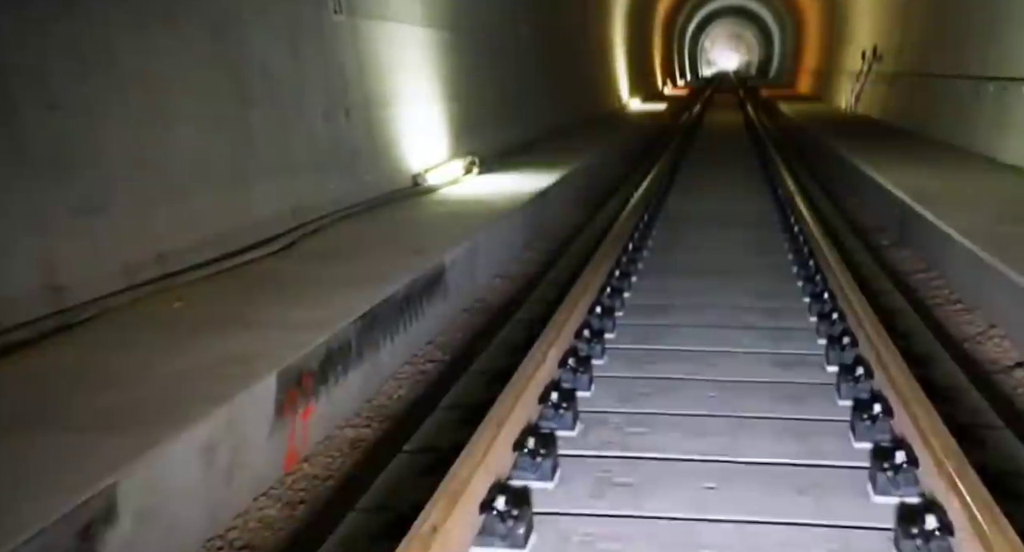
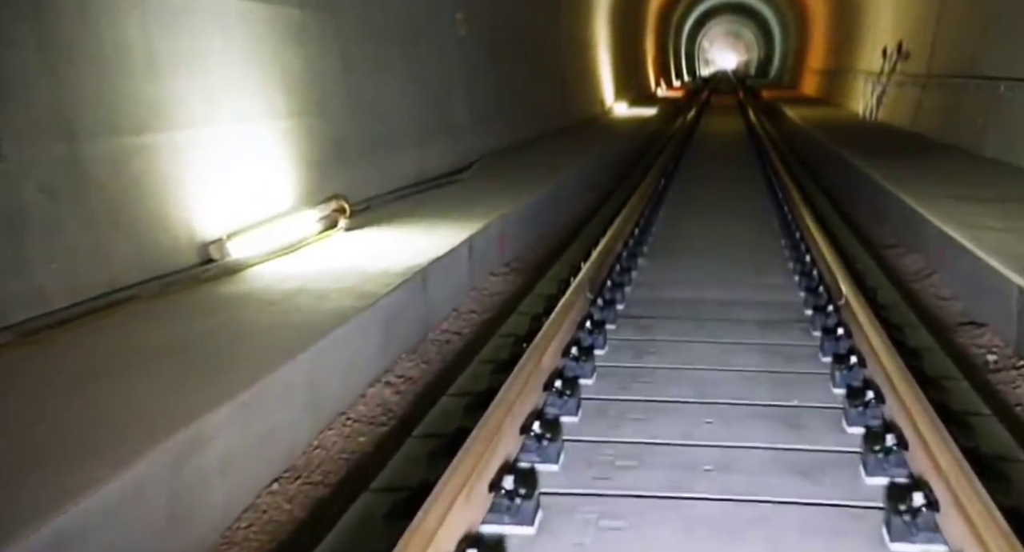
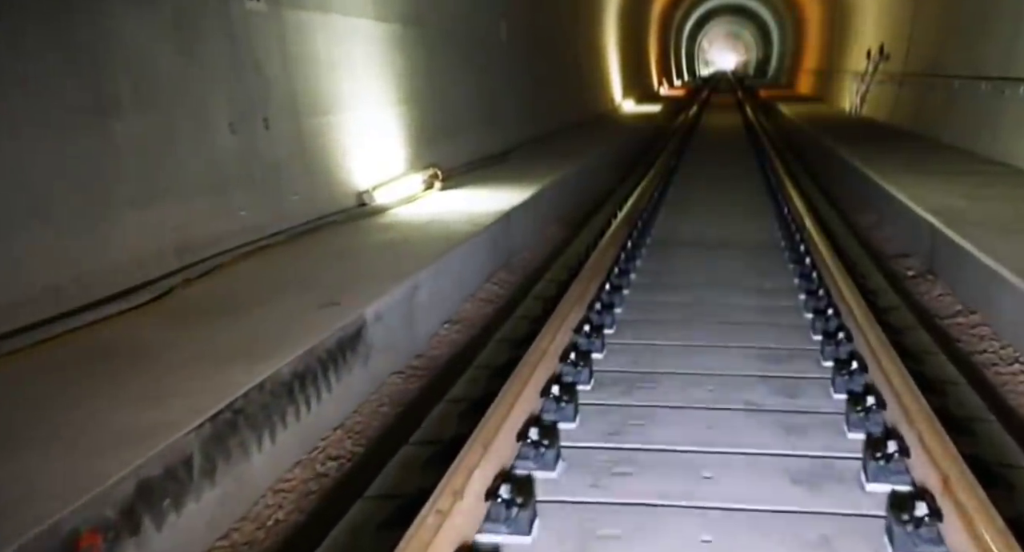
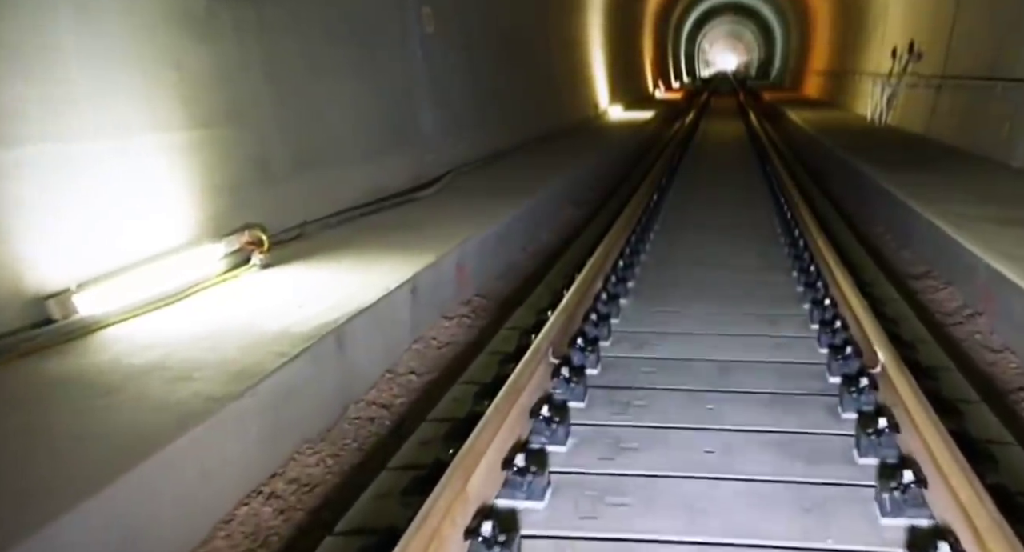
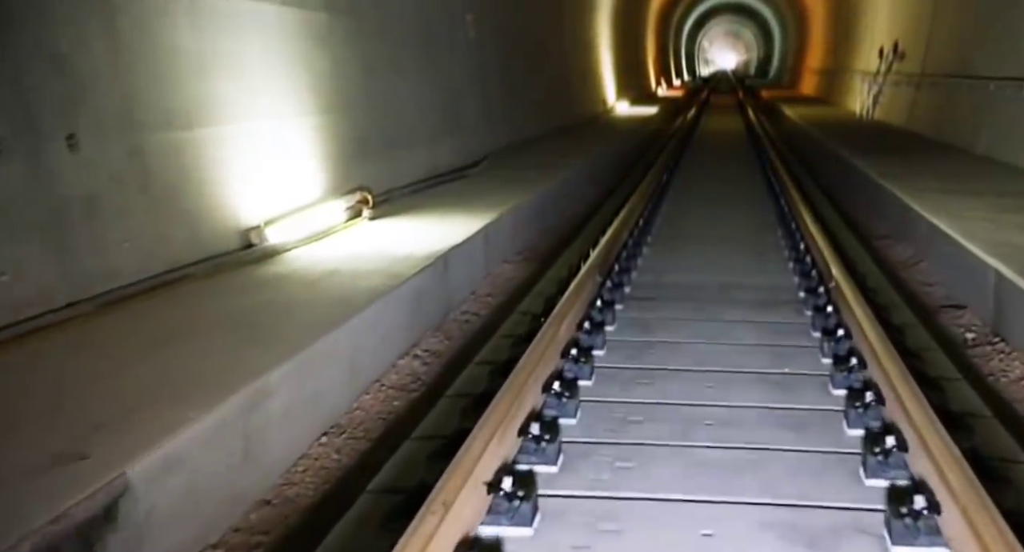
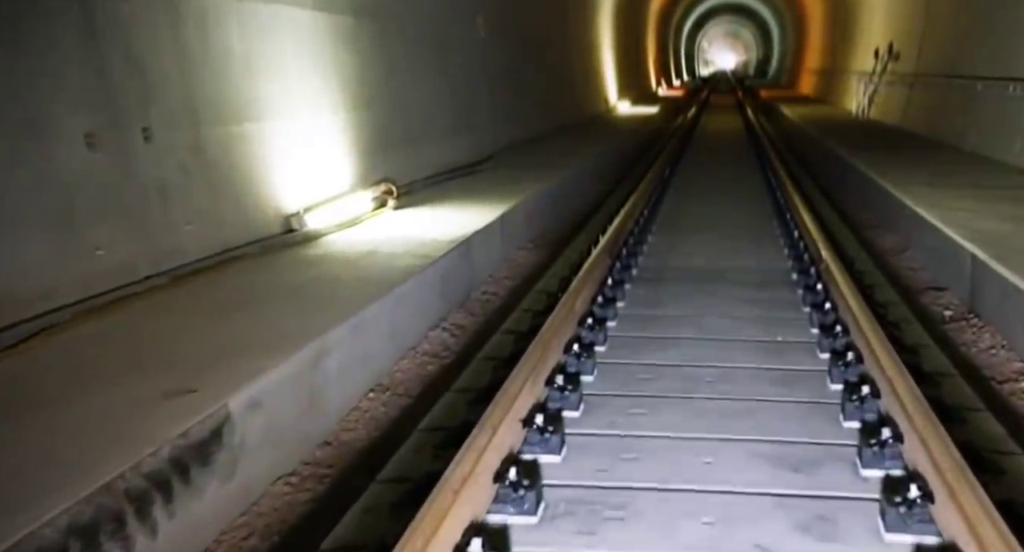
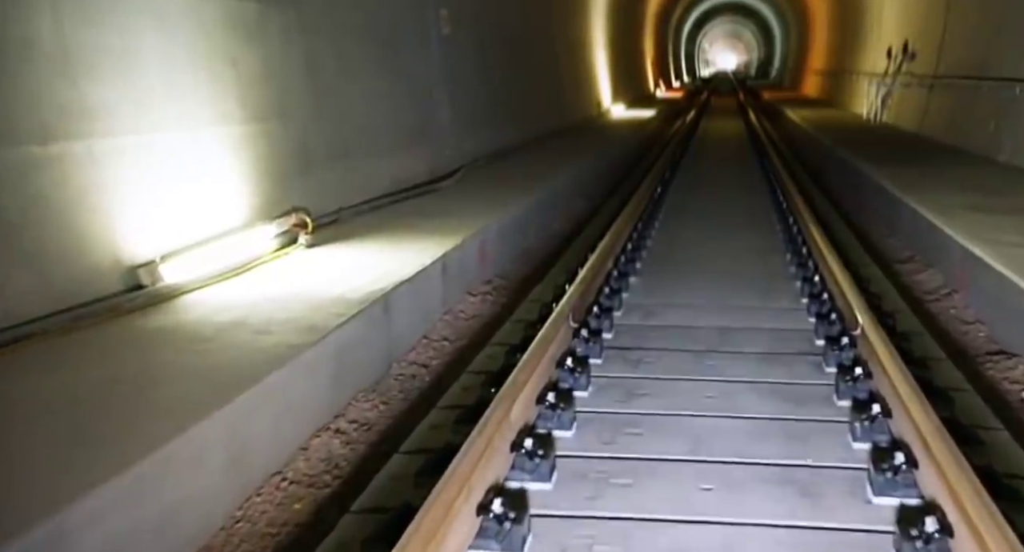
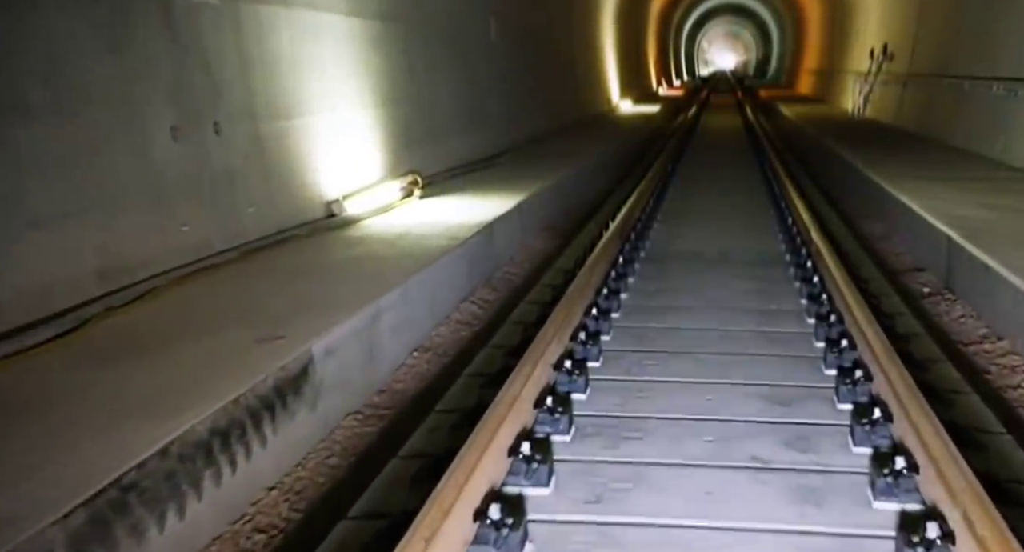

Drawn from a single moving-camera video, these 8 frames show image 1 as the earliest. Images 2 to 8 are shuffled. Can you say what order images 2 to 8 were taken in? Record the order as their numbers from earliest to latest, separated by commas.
3, 8, 6, 5, 2, 7, 4
